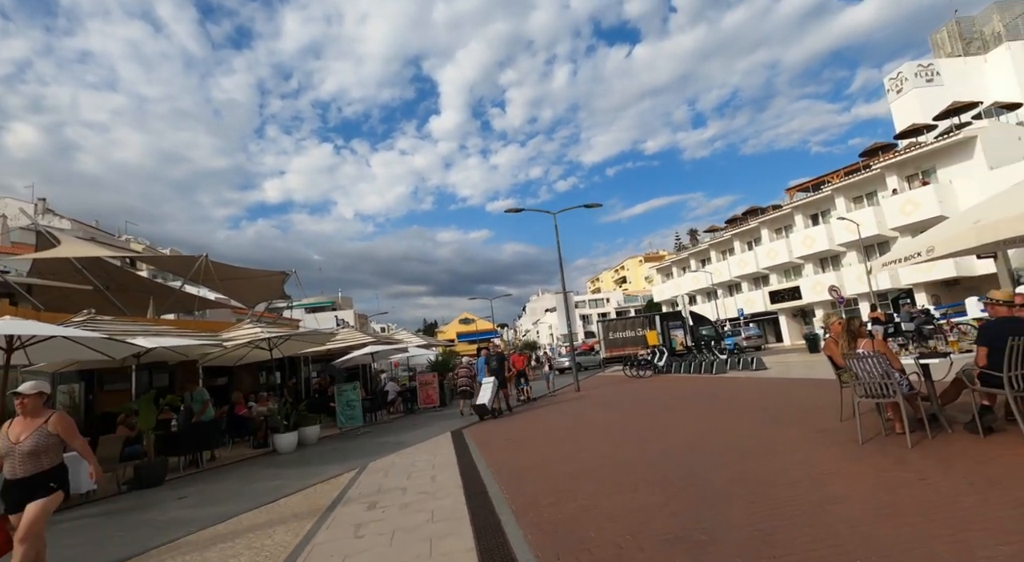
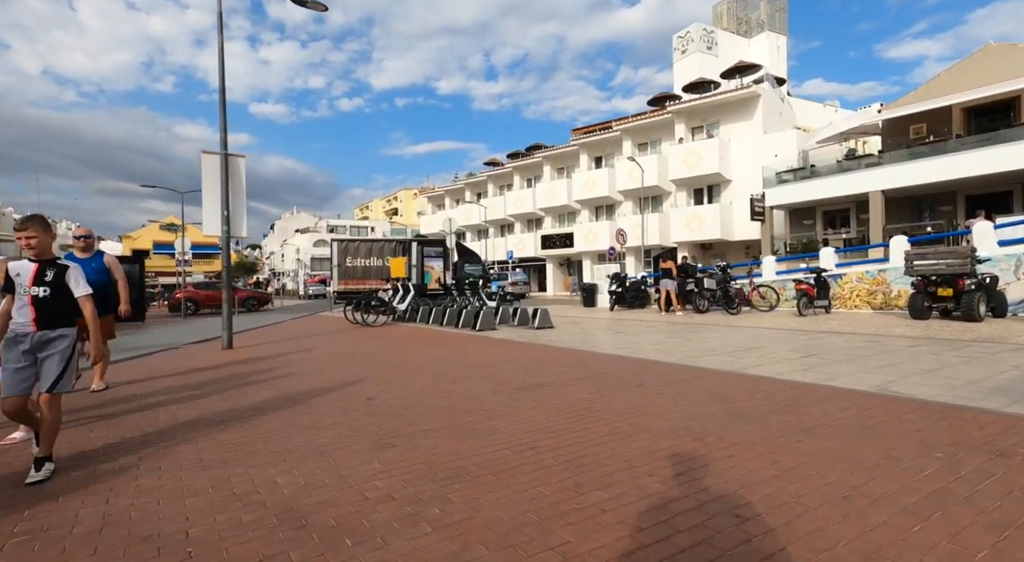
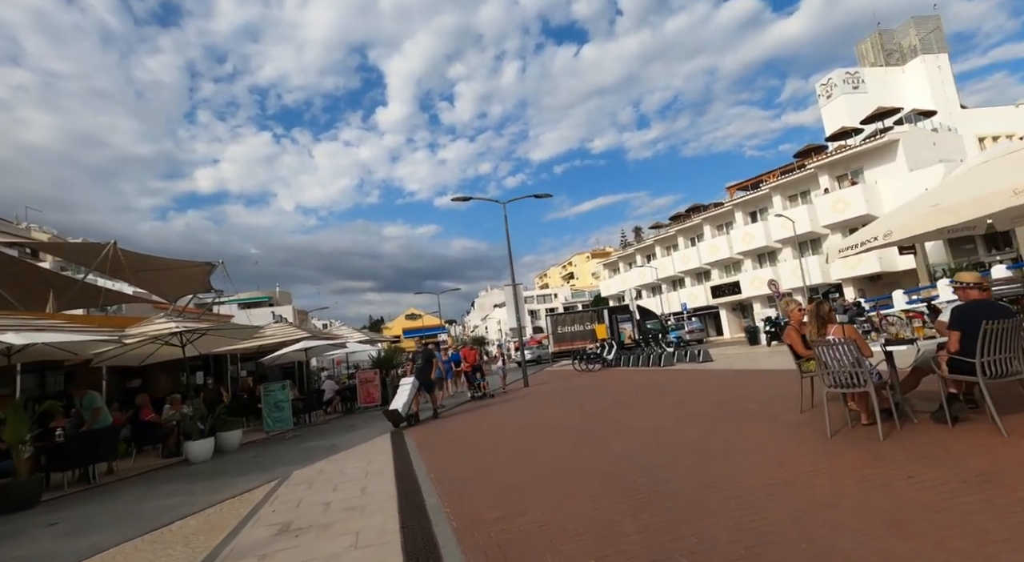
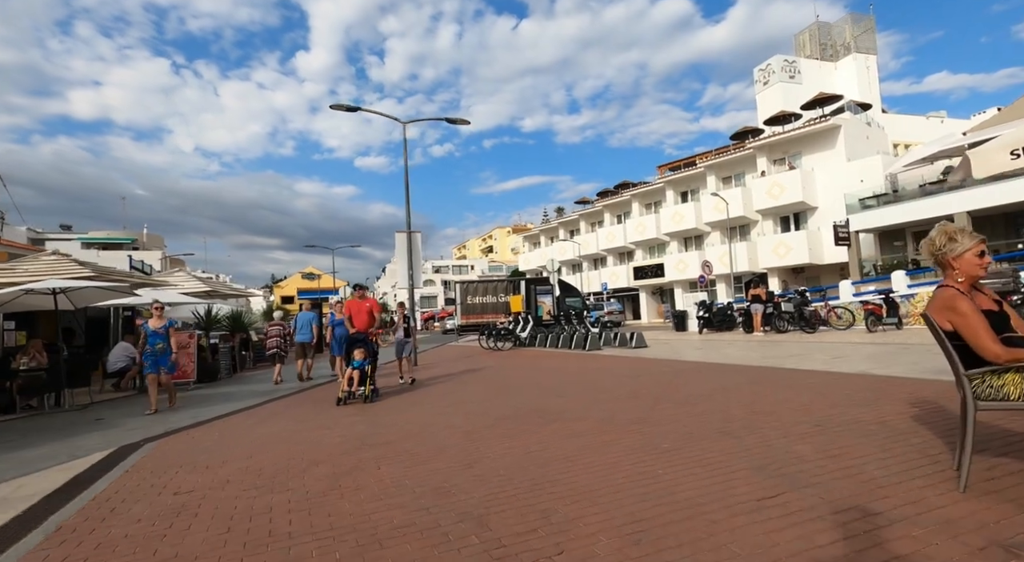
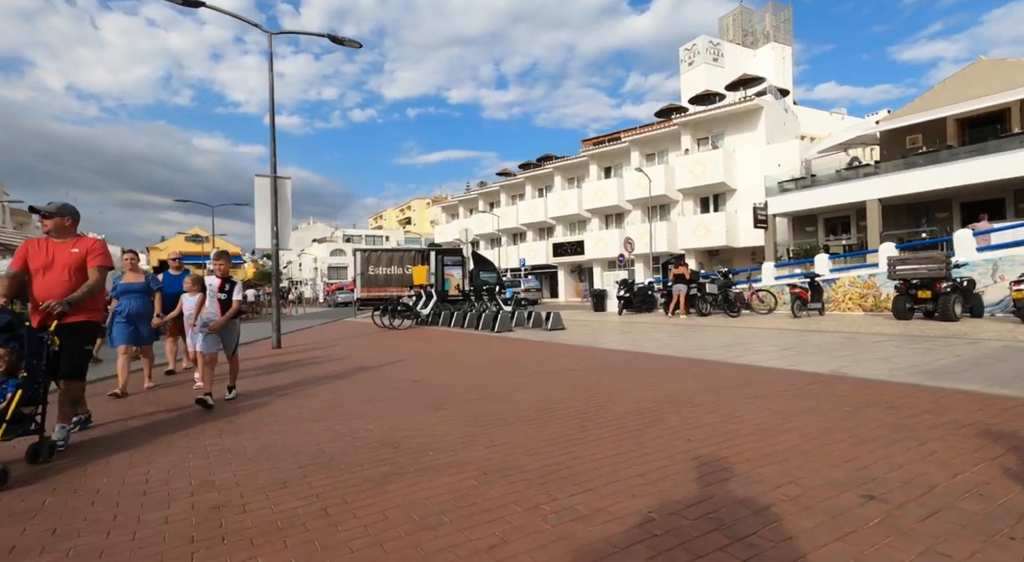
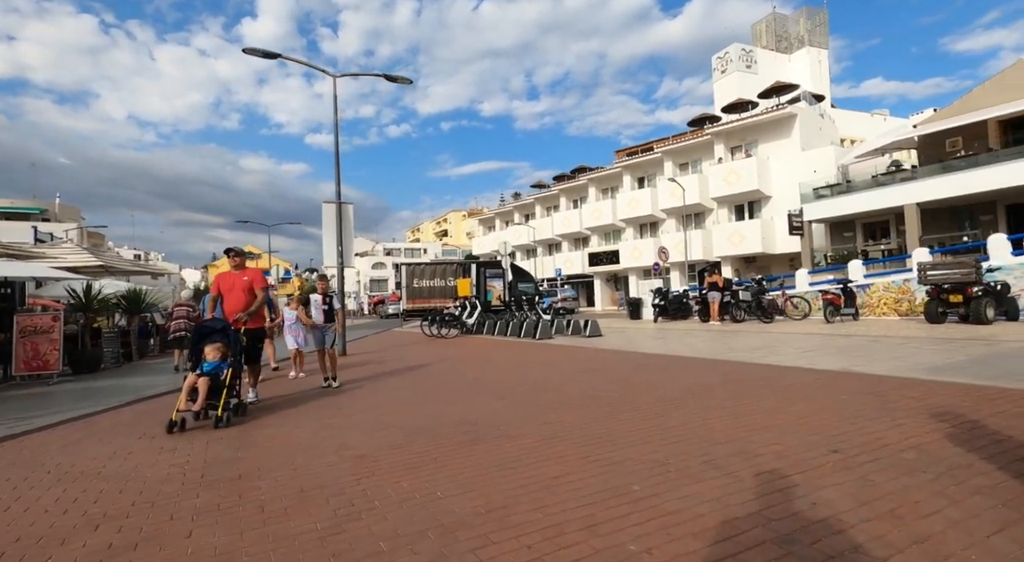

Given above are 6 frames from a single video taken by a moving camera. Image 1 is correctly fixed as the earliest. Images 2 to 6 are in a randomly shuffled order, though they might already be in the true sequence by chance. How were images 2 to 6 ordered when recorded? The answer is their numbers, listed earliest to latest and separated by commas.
3, 4, 6, 5, 2
